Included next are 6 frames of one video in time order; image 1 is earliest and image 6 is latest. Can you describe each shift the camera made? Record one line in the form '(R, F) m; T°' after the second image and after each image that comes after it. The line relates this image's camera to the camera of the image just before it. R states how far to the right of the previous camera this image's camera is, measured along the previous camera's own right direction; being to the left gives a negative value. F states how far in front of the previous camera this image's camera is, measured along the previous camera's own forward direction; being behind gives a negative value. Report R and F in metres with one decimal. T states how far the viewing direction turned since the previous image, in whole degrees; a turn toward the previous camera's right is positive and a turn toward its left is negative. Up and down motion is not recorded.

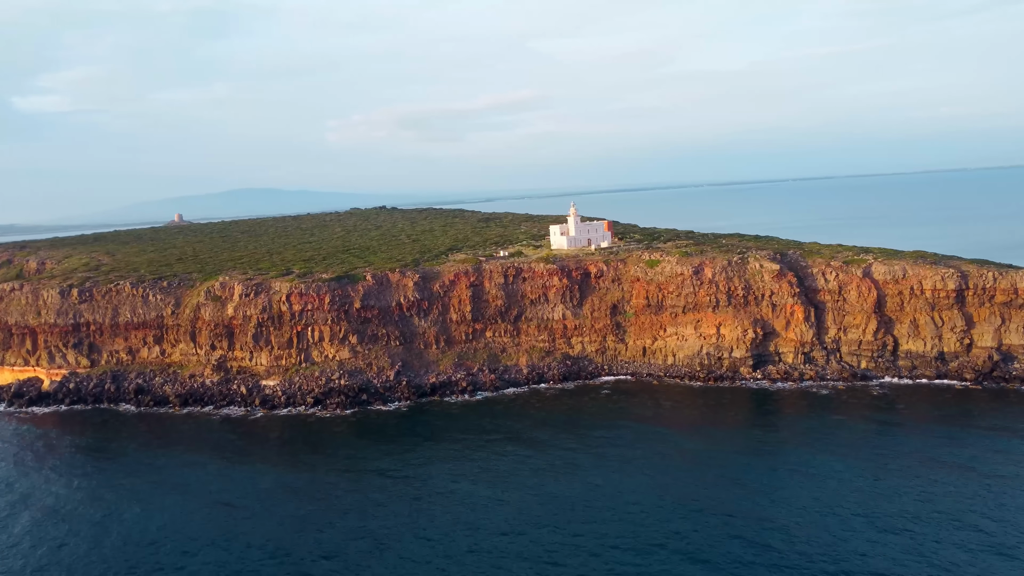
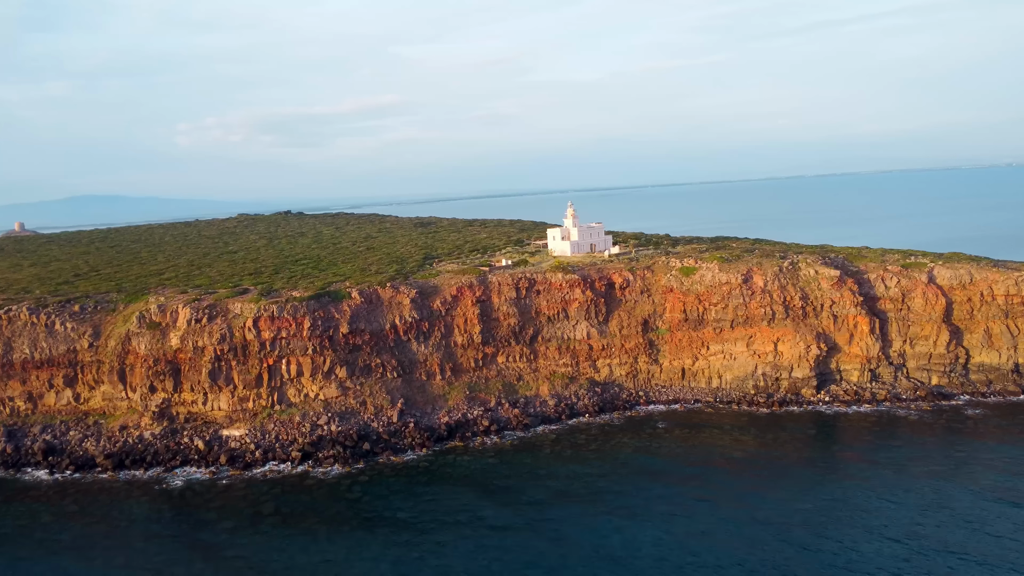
(-6.9, +7.7) m; +10°
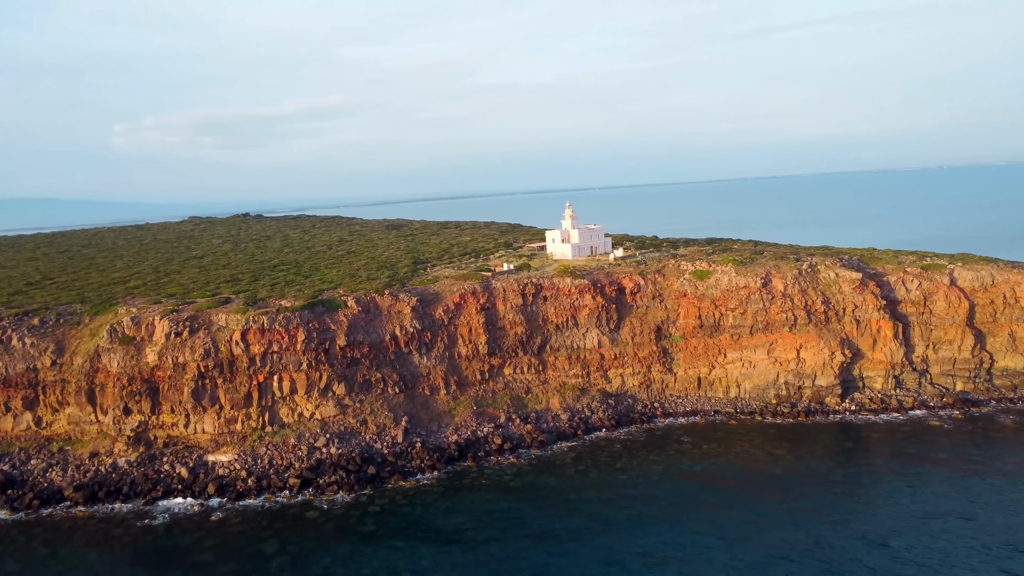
(-2.6, +2.5) m; +4°
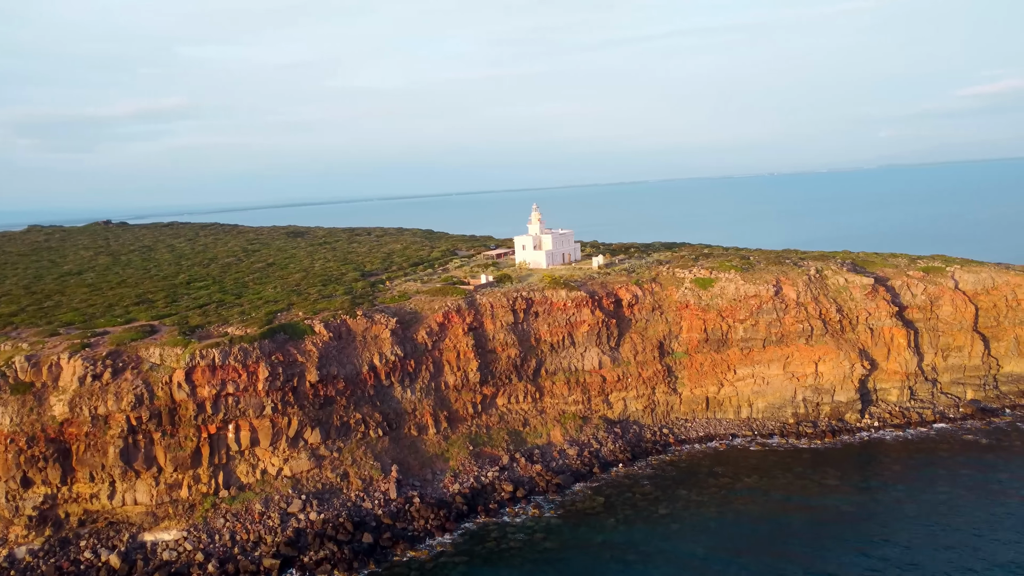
(-4.9, +5.4) m; +10°
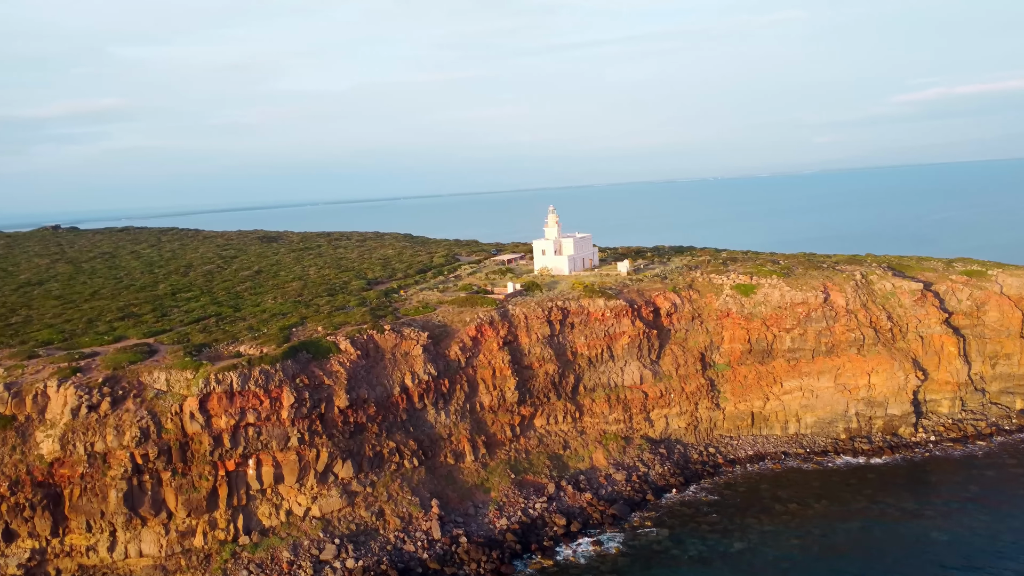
(-3.0, +2.8) m; +4°
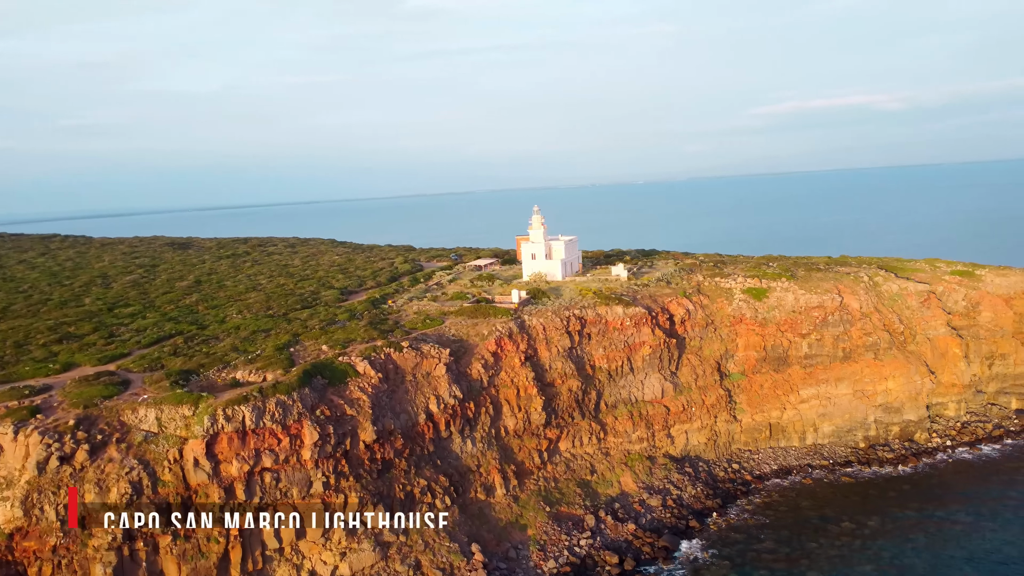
(-4.1, +3.2) m; +9°
